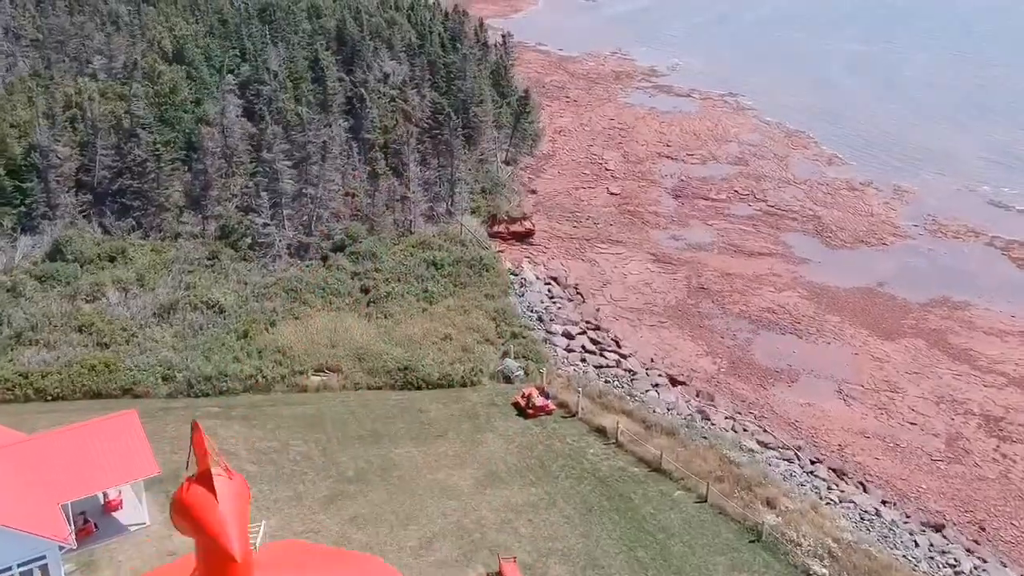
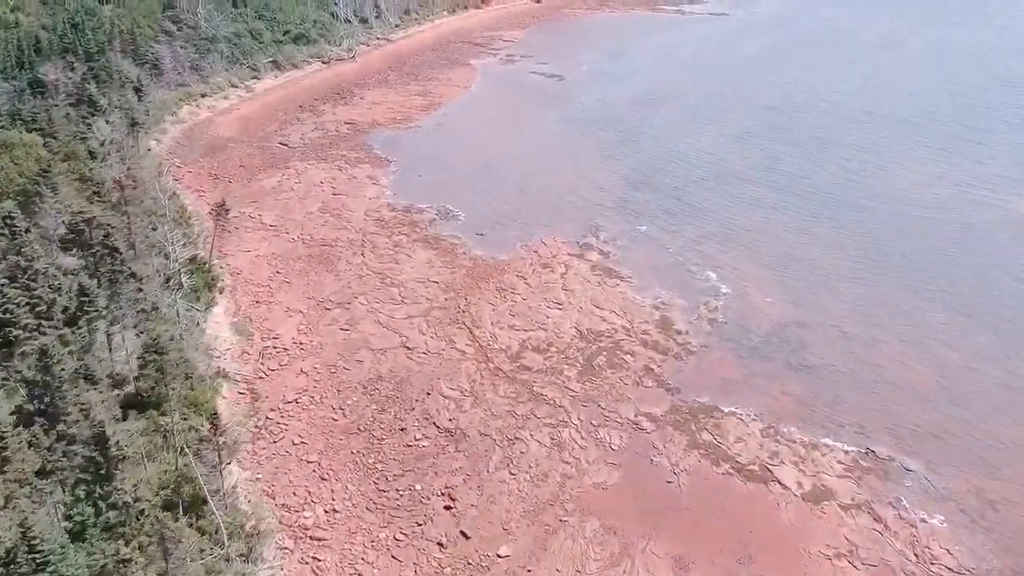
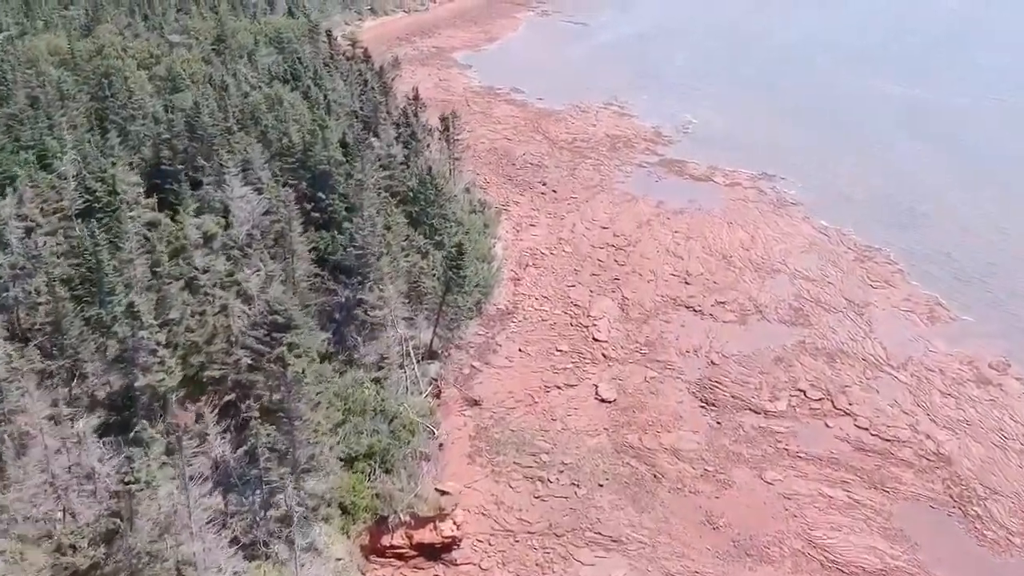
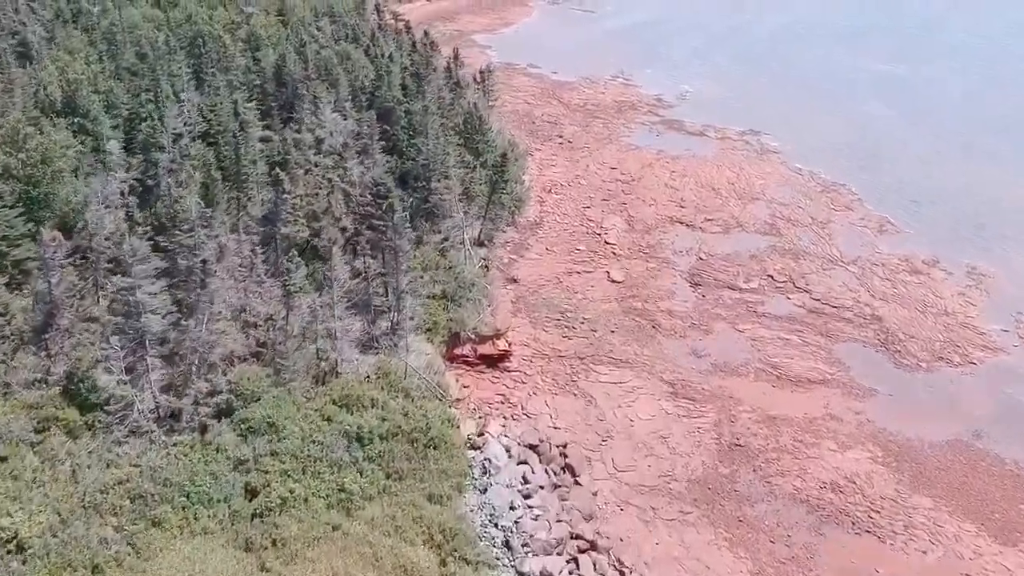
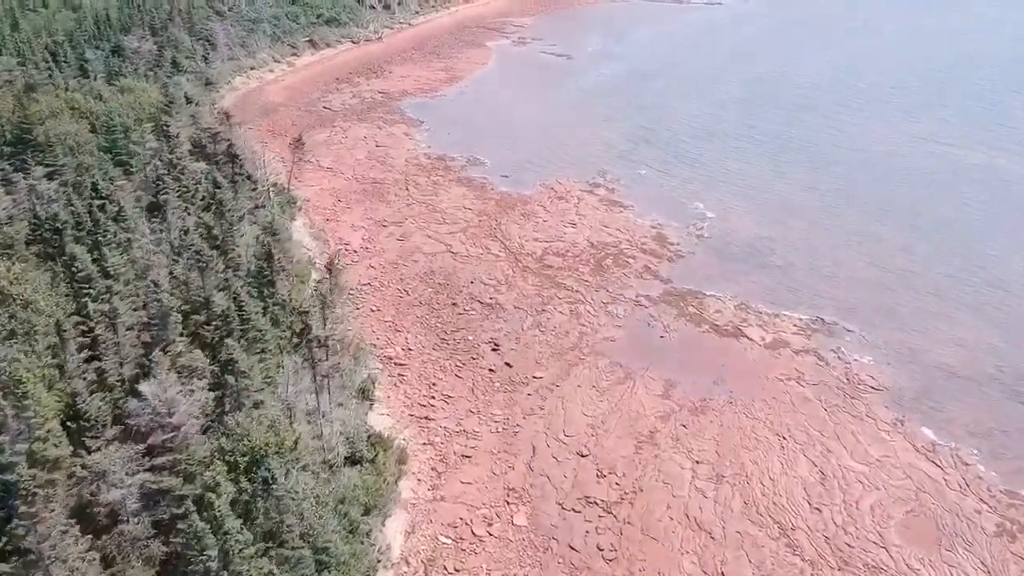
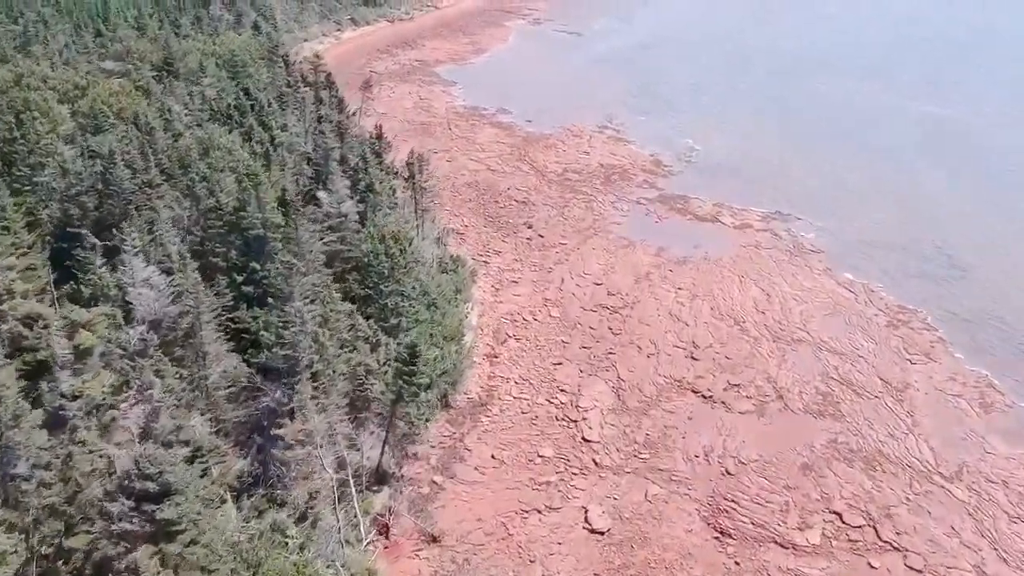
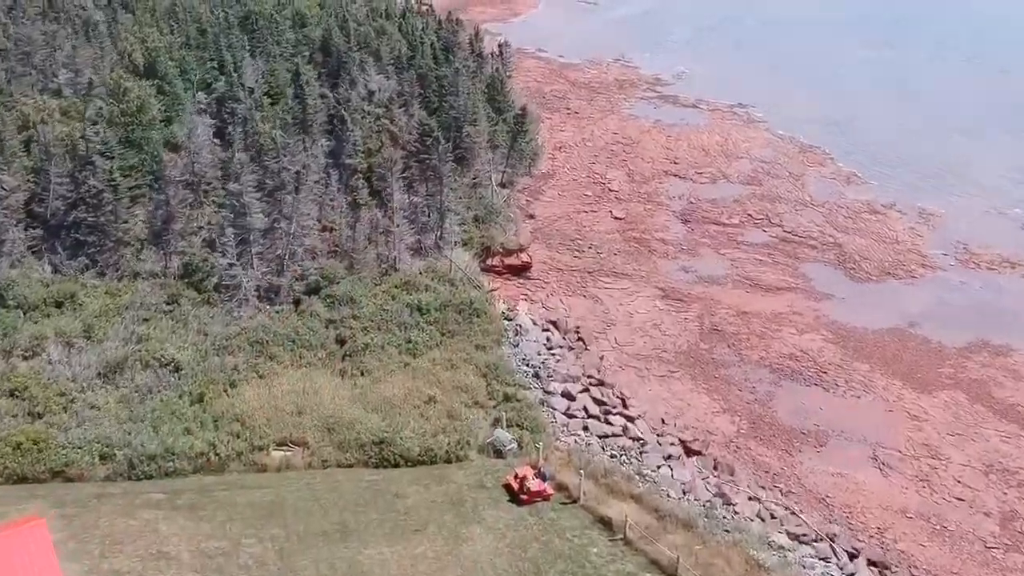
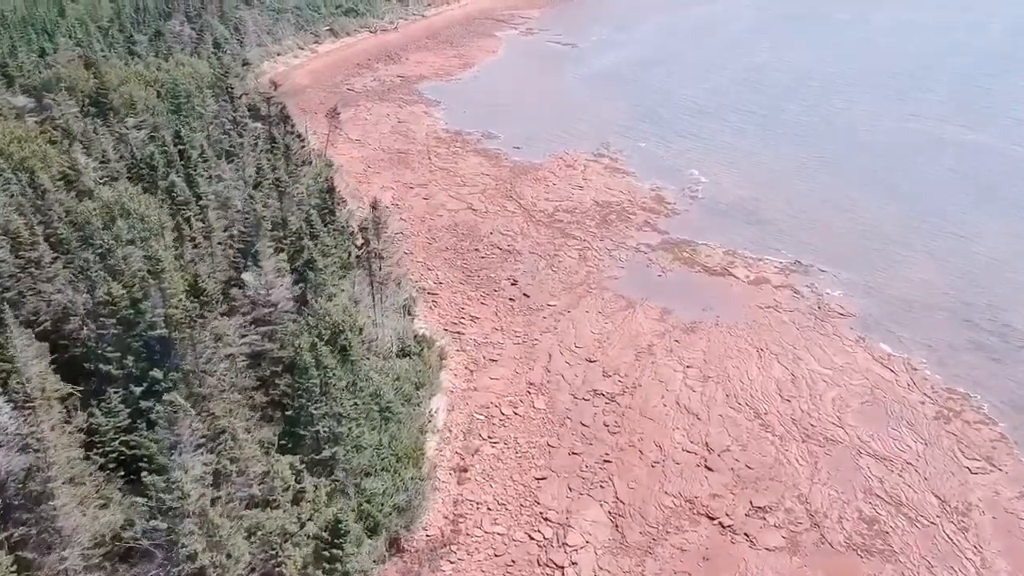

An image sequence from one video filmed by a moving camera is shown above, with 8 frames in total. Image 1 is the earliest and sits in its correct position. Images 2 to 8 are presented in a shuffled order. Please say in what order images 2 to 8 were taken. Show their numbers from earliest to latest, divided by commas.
7, 4, 3, 6, 8, 5, 2
